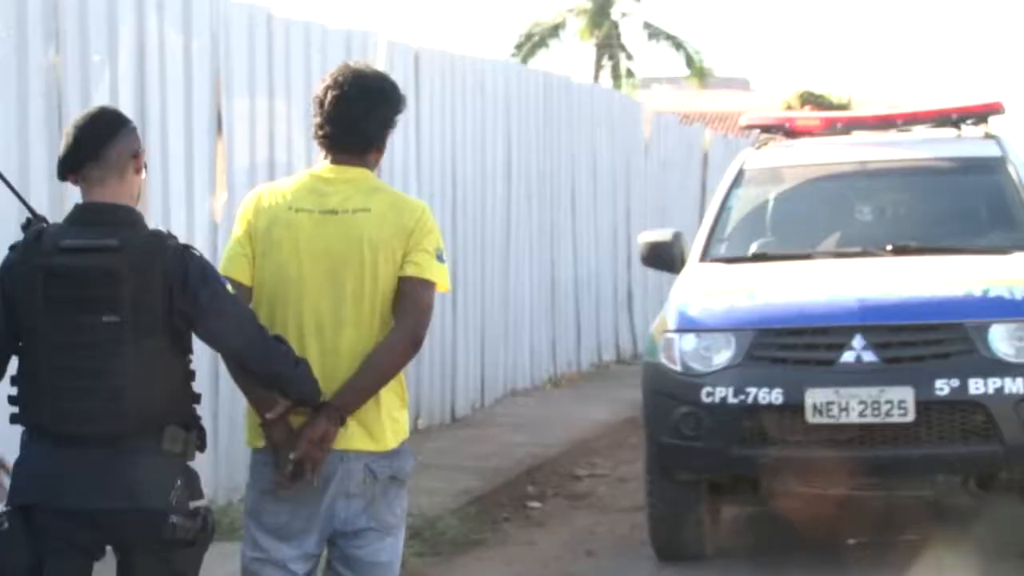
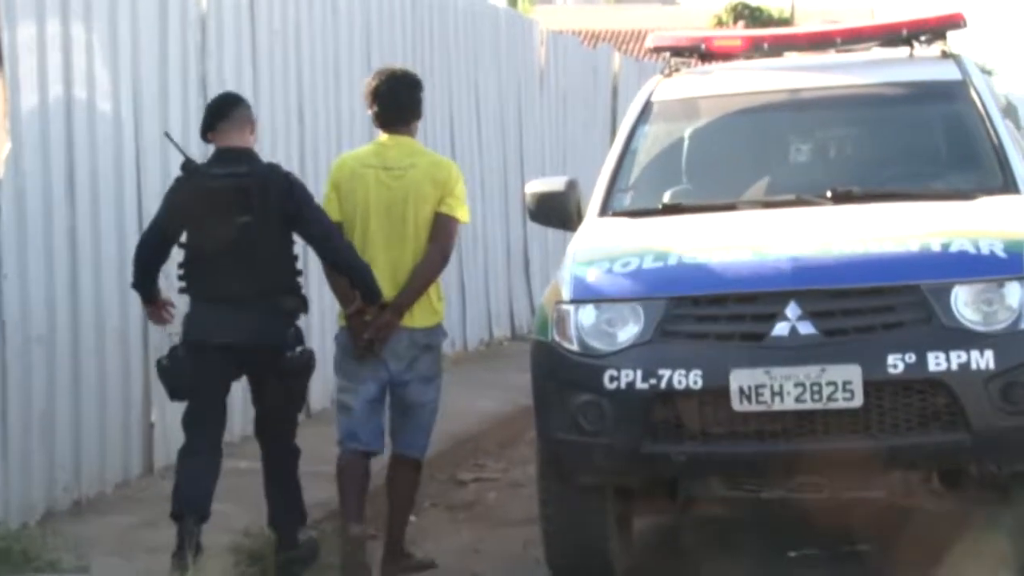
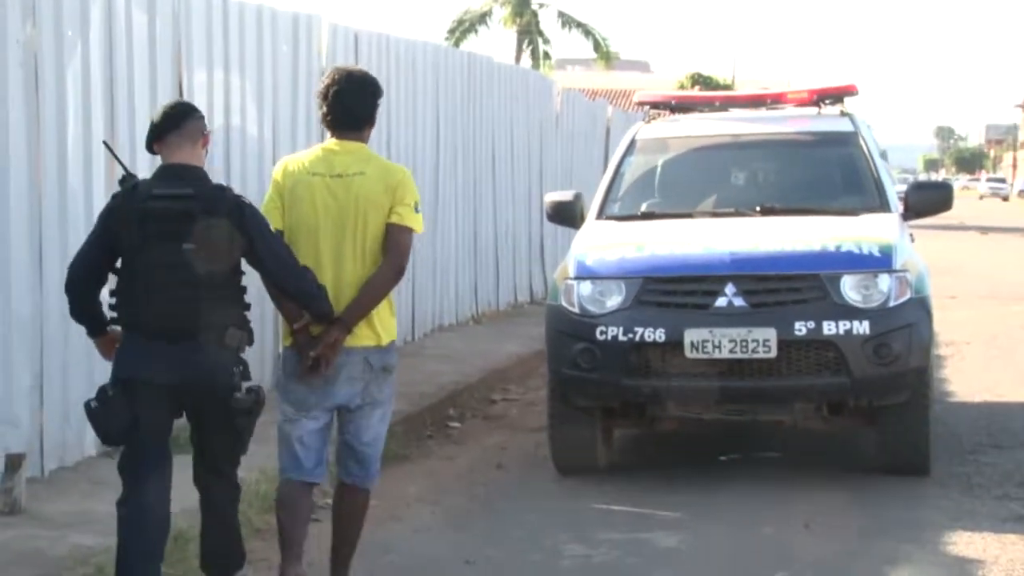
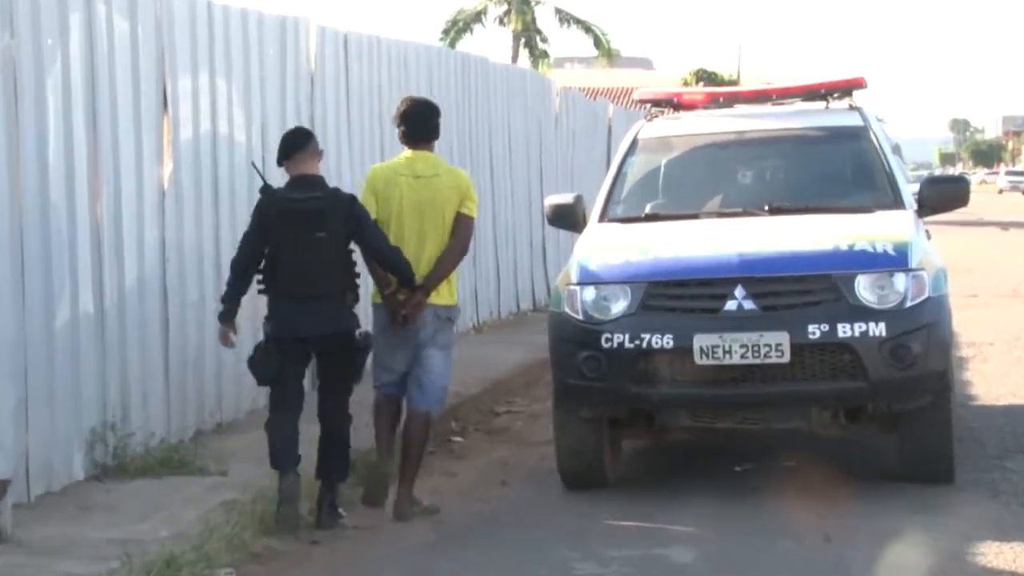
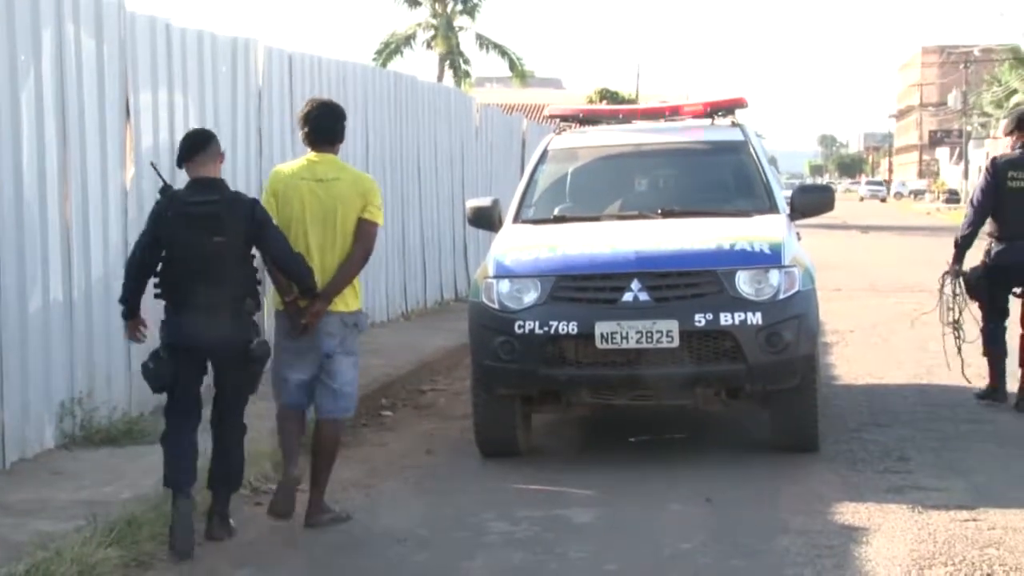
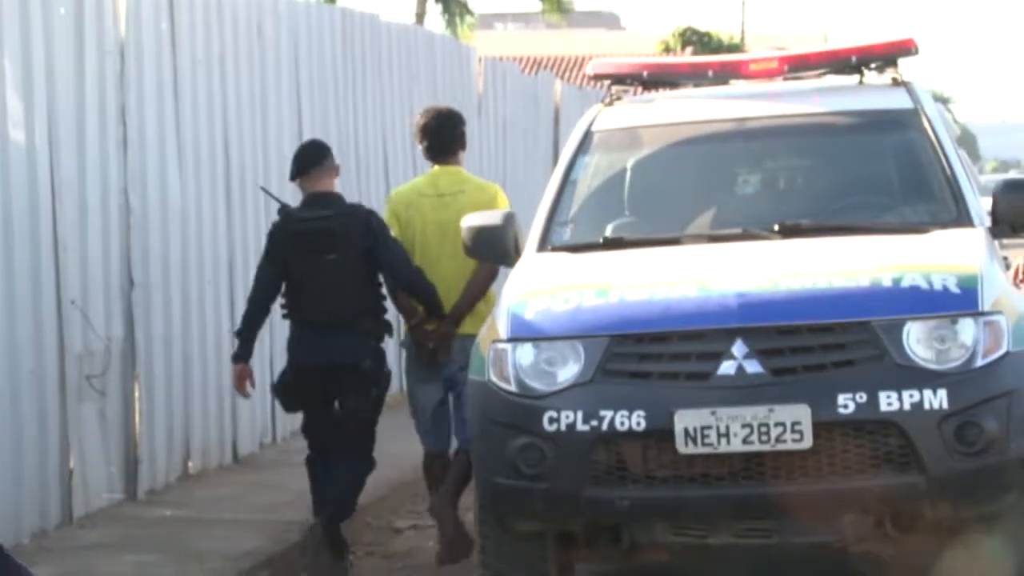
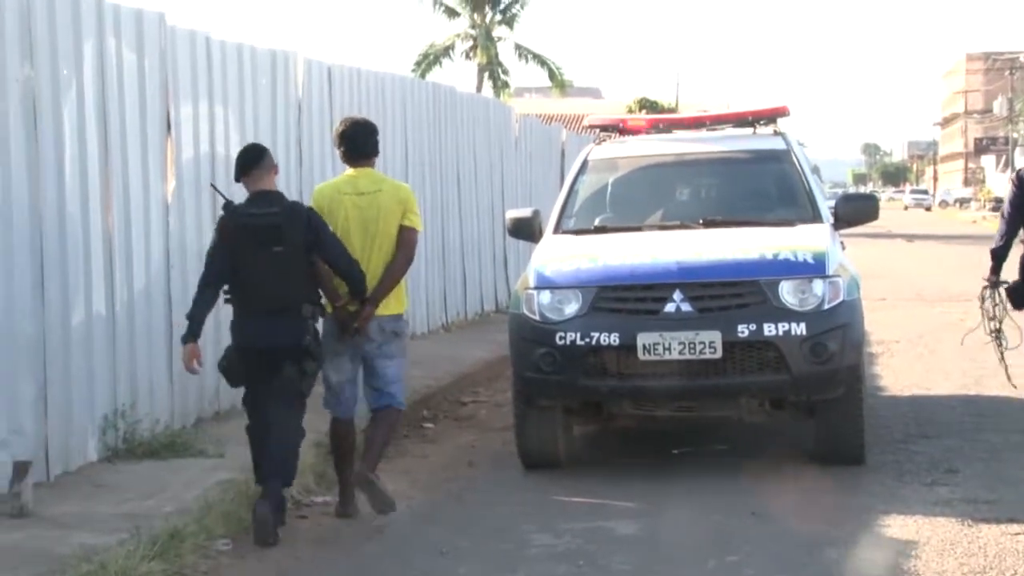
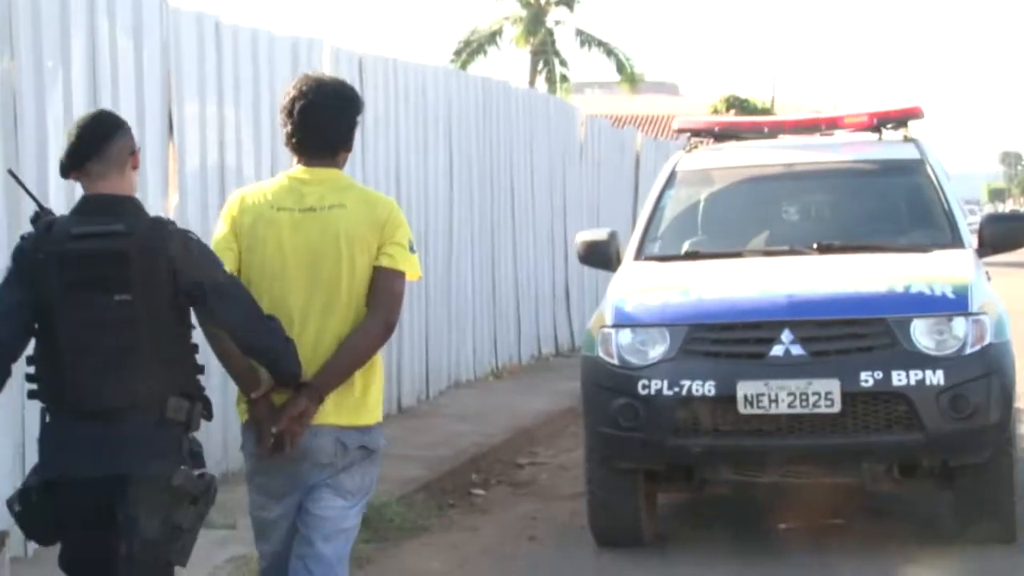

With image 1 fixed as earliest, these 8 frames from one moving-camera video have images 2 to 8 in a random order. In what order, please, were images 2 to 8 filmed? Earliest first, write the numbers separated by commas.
8, 3, 5, 7, 4, 2, 6
